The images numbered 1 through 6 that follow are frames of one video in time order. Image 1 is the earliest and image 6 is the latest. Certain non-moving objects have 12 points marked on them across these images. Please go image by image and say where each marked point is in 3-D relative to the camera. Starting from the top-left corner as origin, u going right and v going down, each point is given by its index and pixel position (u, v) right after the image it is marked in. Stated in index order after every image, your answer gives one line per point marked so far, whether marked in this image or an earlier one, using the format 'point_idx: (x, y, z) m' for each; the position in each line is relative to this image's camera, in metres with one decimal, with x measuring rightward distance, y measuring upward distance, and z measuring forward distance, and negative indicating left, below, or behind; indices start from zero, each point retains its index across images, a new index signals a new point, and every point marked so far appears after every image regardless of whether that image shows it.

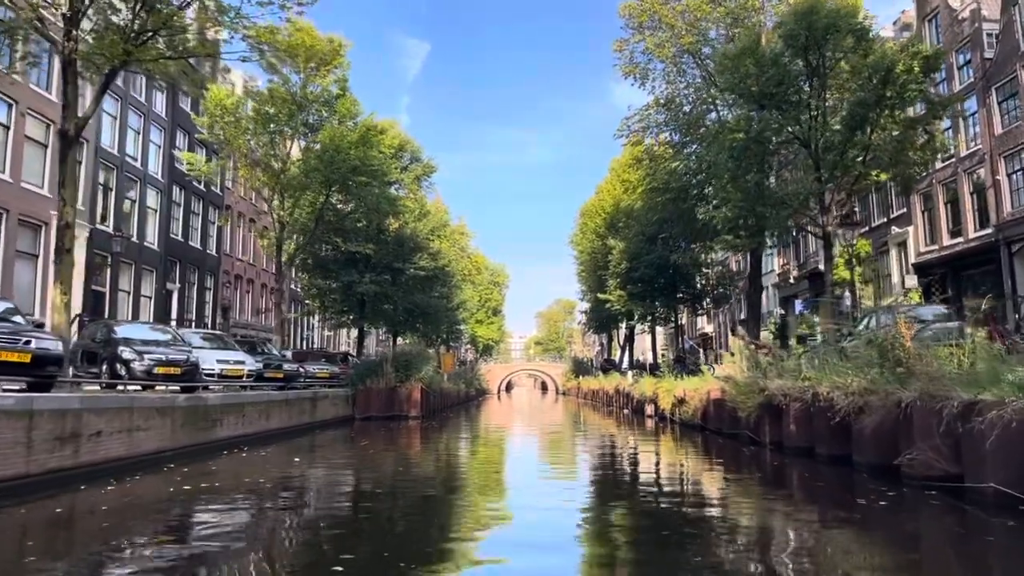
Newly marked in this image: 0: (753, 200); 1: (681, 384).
0: (+5.5, +2.0, +17.4) m
1: (+4.2, -2.4, +18.9) m
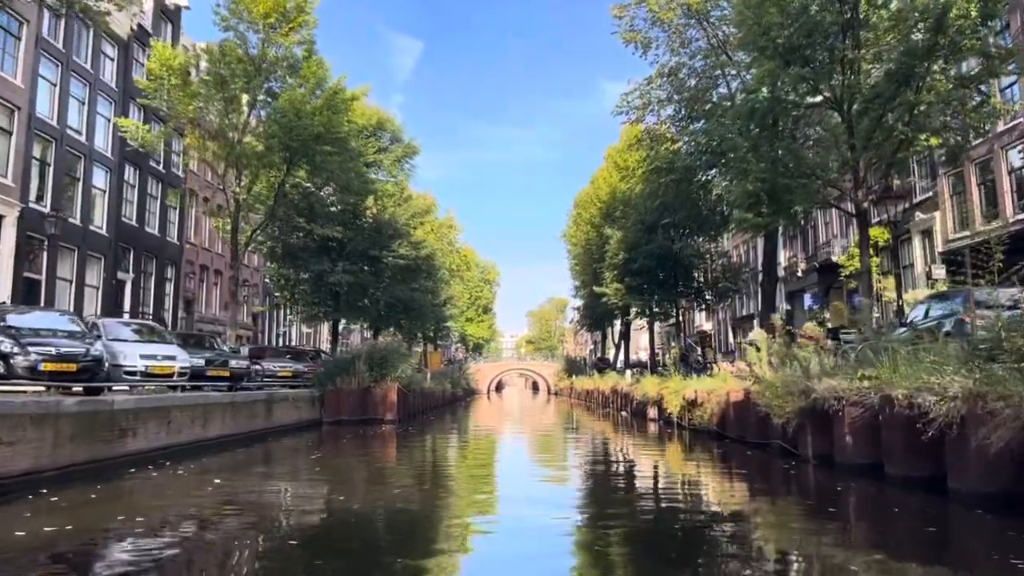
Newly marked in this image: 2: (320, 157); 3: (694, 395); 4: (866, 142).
0: (+5.3, +2.3, +15.1) m
1: (+3.9, -2.1, +16.5) m
2: (-4.6, +3.1, +17.9) m
3: (+3.8, -2.2, +15.9) m
4: (+6.7, +2.7, +14.3) m
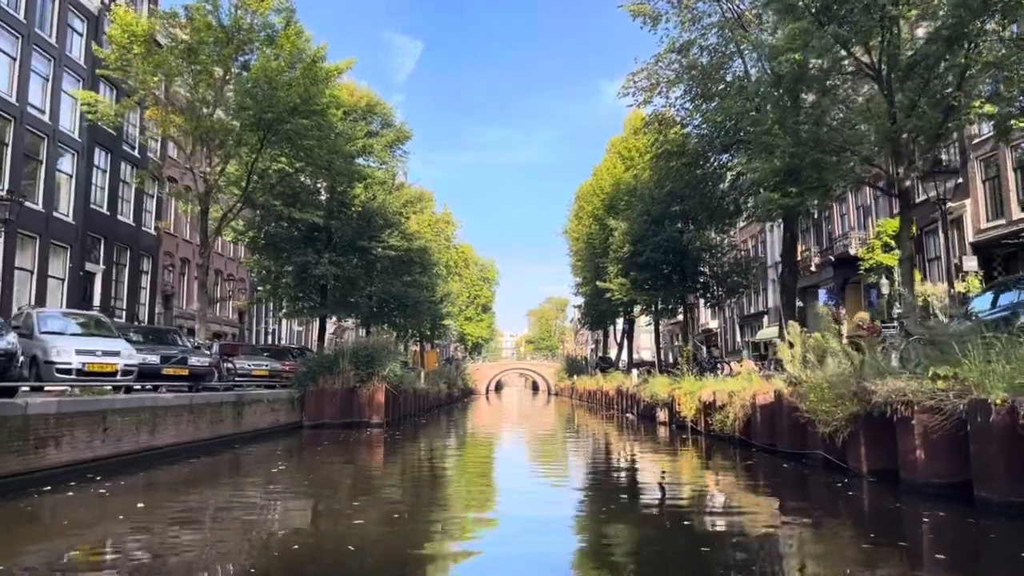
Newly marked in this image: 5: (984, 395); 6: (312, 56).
0: (+5.2, +2.5, +13.5) m
1: (+3.9, -1.9, +14.9) m
2: (-4.6, +3.3, +16.3) m
3: (+3.7, -2.0, +14.3) m
4: (+6.6, +2.9, +12.7) m
5: (+3.9, -0.9, +6.3) m
6: (-4.3, +5.0, +16.4) m
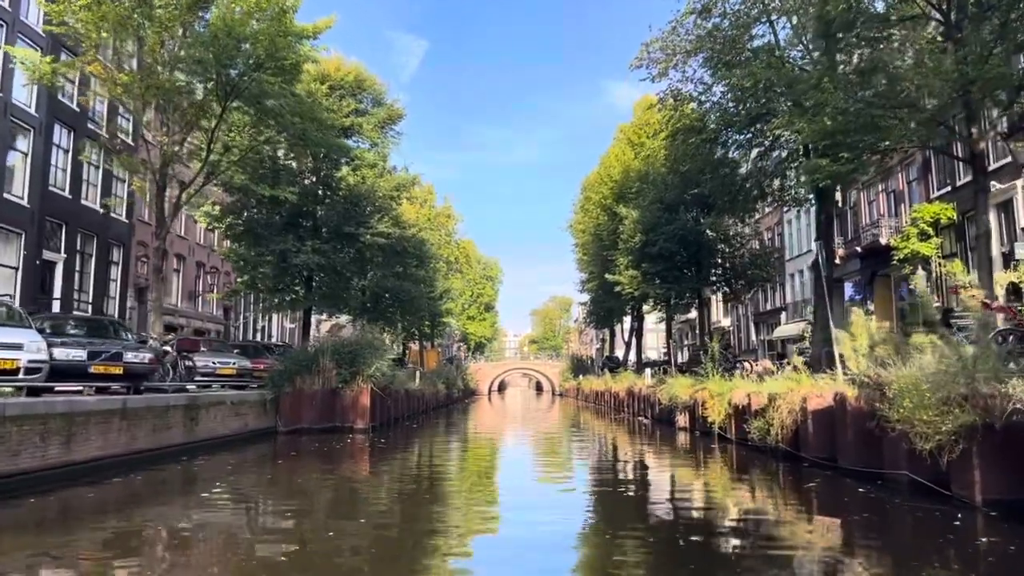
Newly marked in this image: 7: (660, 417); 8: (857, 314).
0: (+5.2, +2.8, +11.4) m
1: (+3.9, -1.7, +12.8) m
2: (-4.6, +3.6, +14.3) m
3: (+3.7, -1.8, +12.2) m
4: (+6.6, +3.2, +10.6) m
5: (+3.8, -0.6, +4.2) m
6: (-4.3, +5.2, +14.3) m
7: (+3.8, -3.3, +19.5) m
8: (+4.3, -0.3, +9.6) m
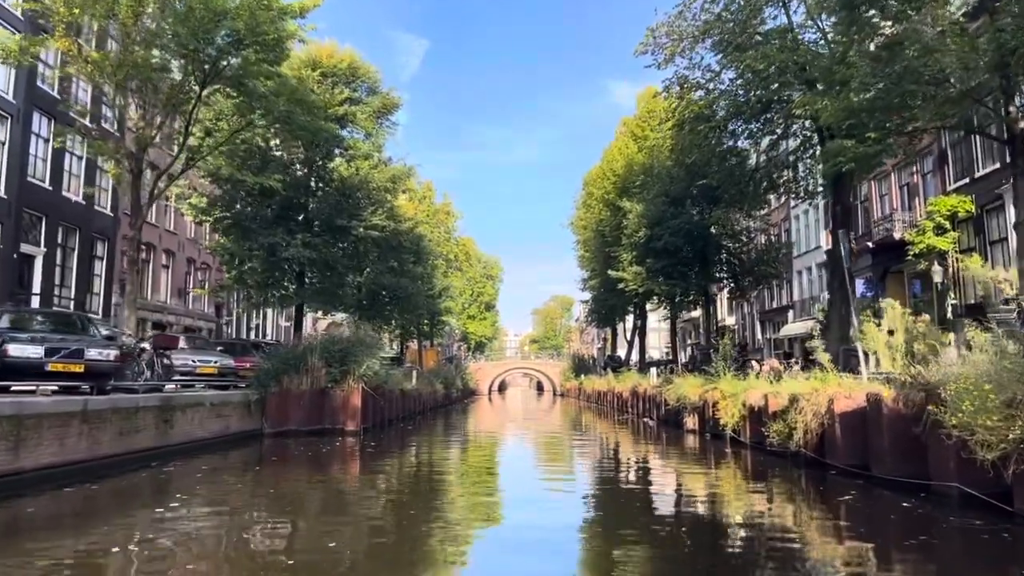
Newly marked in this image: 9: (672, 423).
0: (+5.2, +2.9, +10.5) m
1: (+3.8, -1.5, +11.9) m
2: (-4.6, +3.7, +13.4) m
3: (+3.7, -1.7, +11.3) m
4: (+6.6, +3.3, +9.7) m
5: (+3.8, -0.5, +3.3) m
6: (-4.3, +5.4, +13.4) m
7: (+3.8, -3.2, +18.6) m
8: (+4.3, -0.2, +8.7) m
9: (+3.8, -3.2, +18.1) m
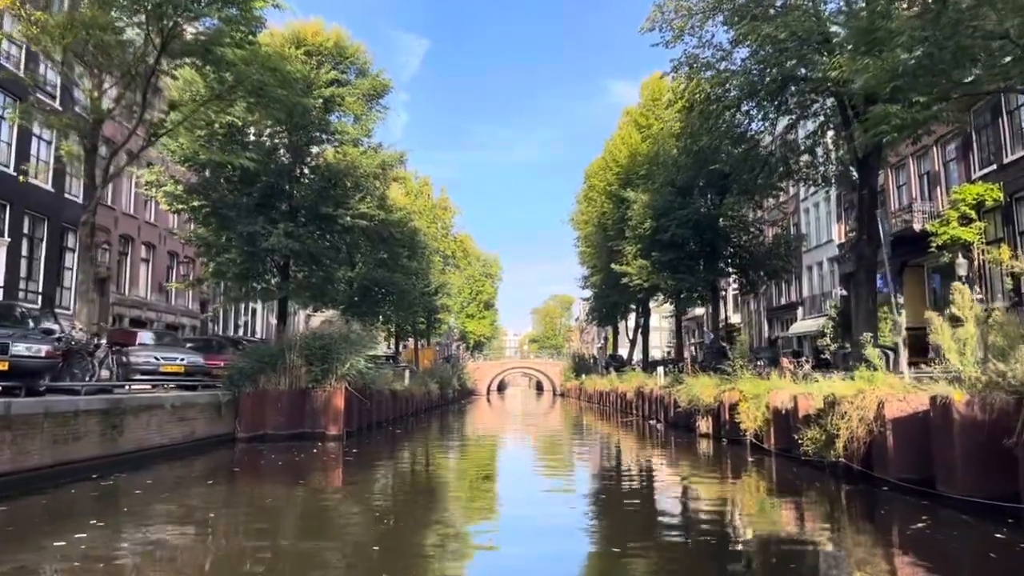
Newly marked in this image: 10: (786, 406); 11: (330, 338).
0: (+5.1, +3.0, +9.2) m
1: (+3.8, -1.4, +10.6) m
2: (-4.7, +3.9, +12.1) m
3: (+3.7, -1.5, +10.0) m
4: (+6.5, +3.5, +8.4) m
5: (+3.7, -0.3, +2.0) m
6: (-4.4, +5.5, +12.1) m
7: (+3.7, -3.0, +17.3) m
8: (+4.2, 0.0, +7.4) m
9: (+3.7, -3.1, +16.8) m
10: (+3.7, -1.6, +10.3) m
11: (-3.6, -1.0, +14.9) m
